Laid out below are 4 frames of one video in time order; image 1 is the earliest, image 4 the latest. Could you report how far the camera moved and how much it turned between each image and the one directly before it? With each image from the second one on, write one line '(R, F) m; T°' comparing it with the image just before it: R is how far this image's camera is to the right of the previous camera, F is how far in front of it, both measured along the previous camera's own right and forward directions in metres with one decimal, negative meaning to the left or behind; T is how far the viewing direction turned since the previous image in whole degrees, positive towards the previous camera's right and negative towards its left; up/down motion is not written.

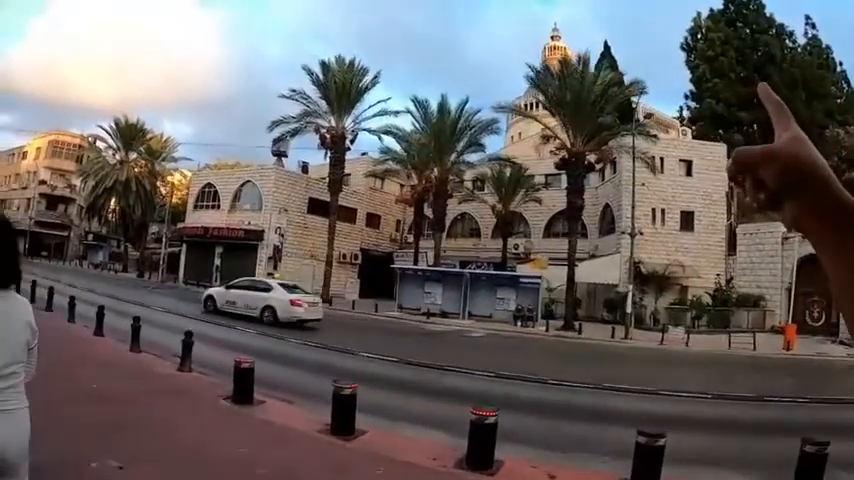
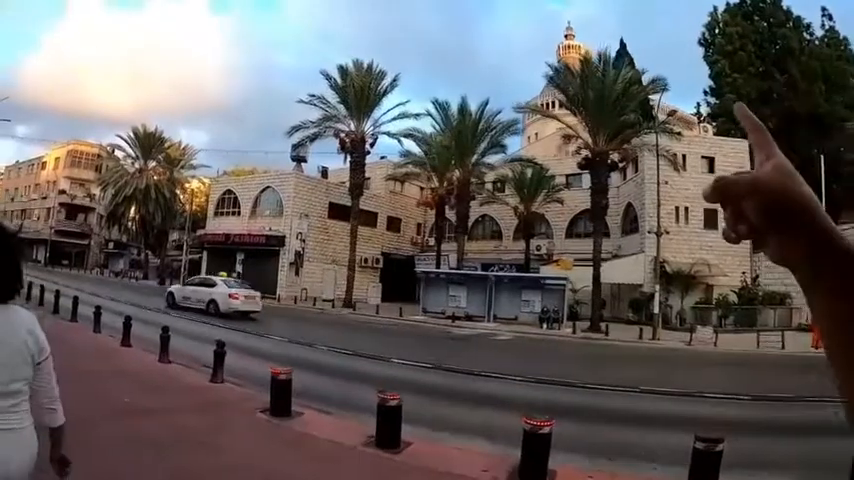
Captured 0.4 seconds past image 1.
(-0.6, +0.1) m; -1°
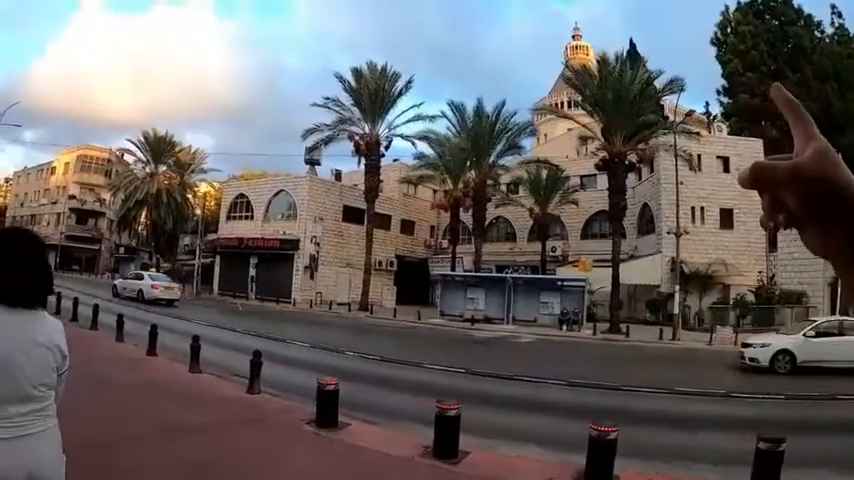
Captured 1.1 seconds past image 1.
(-0.8, +0.1) m; 0°
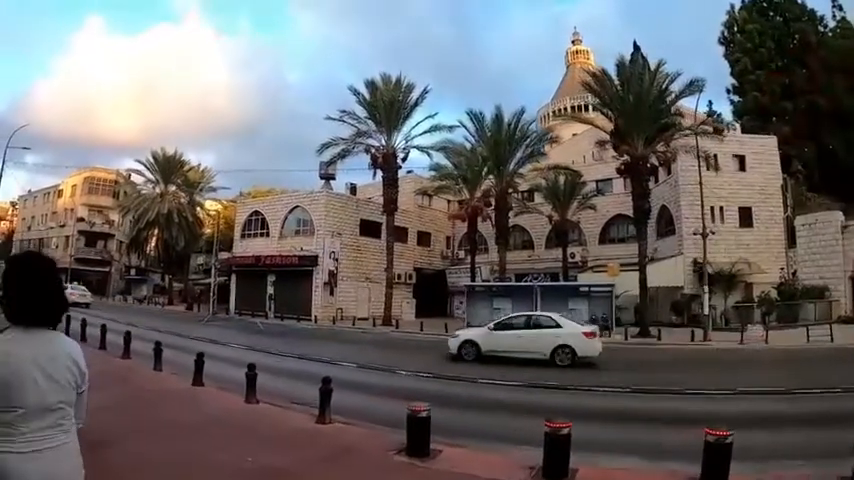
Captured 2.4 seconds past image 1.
(-1.5, +0.3) m; +1°
